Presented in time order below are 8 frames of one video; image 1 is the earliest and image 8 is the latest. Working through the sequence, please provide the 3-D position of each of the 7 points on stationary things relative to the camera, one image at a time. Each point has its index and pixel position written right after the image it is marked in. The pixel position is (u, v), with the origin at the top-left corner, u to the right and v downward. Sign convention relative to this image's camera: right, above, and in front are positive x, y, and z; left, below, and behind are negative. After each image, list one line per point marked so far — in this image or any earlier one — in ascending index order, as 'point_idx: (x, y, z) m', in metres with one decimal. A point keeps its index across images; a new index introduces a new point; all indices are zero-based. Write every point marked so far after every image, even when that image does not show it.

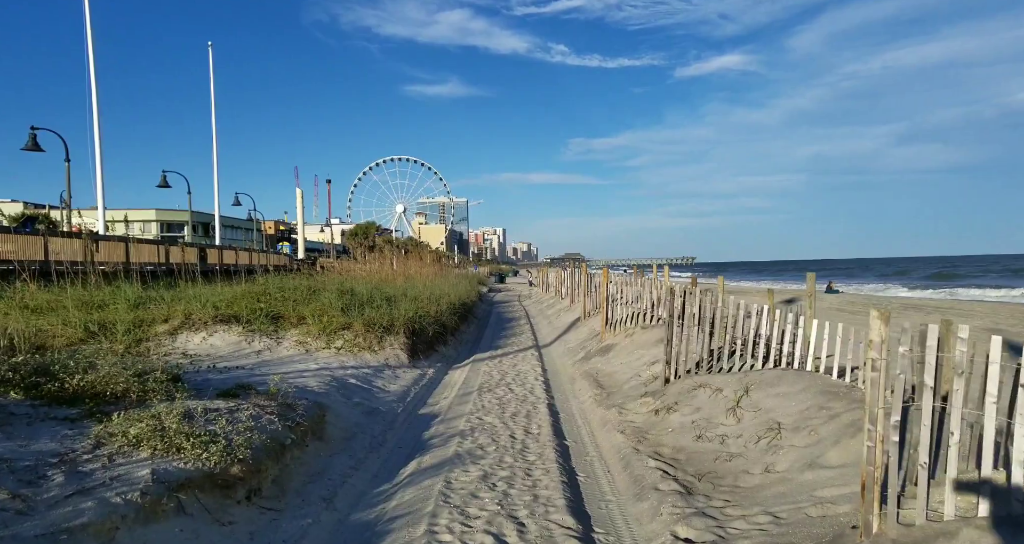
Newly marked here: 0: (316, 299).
0: (-3.8, -0.5, +10.6) m
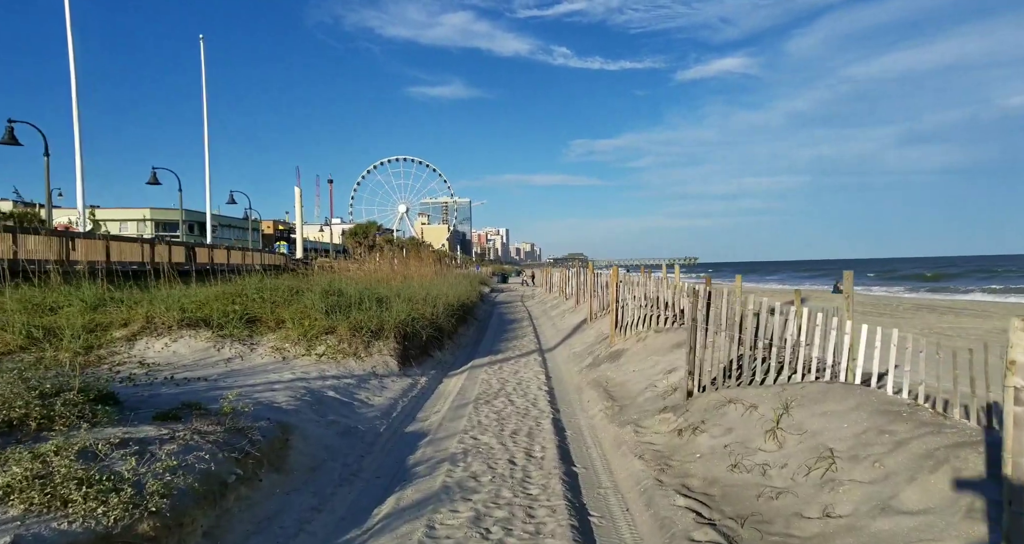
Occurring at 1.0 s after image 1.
0: (-3.8, -0.5, +9.8) m
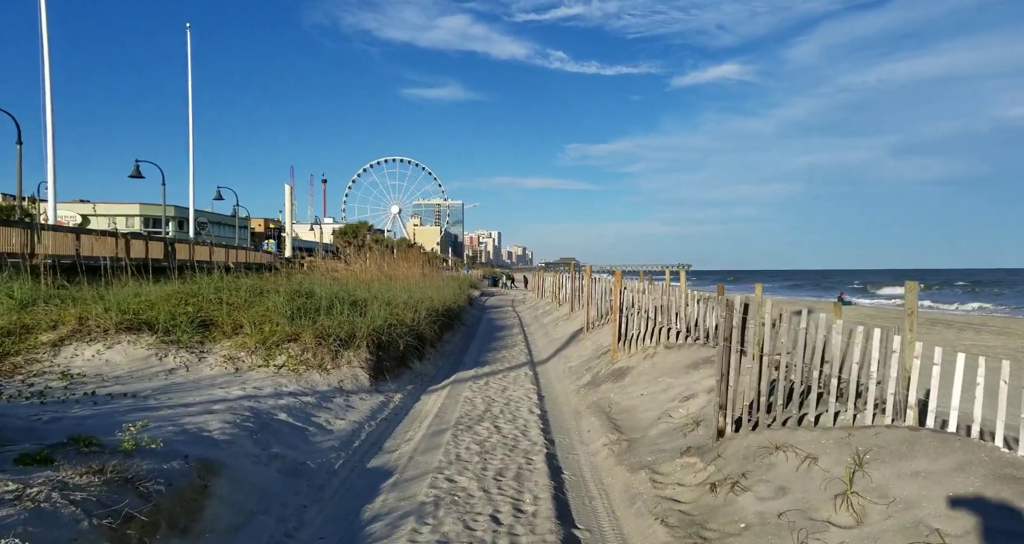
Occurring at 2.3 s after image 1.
0: (-4.0, -0.5, +8.6) m
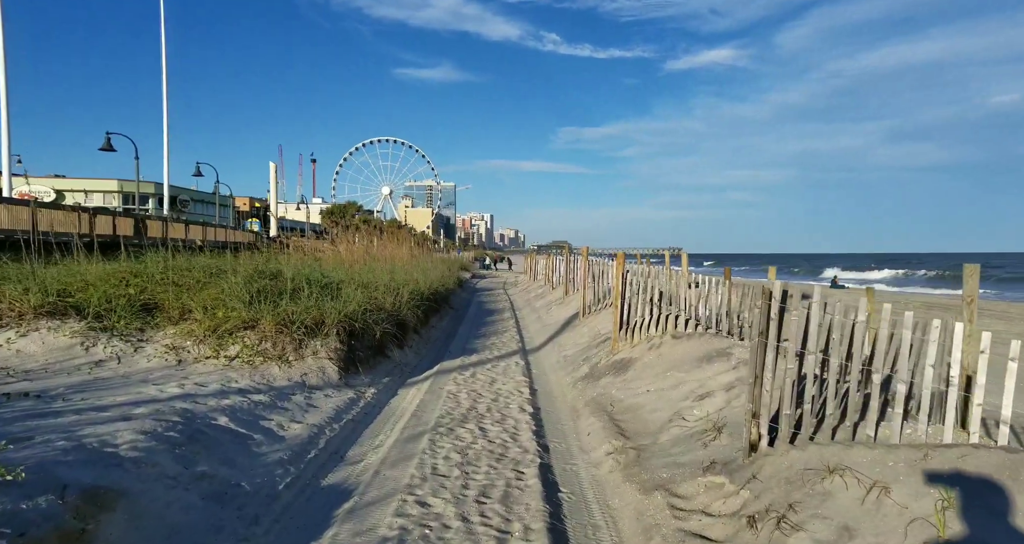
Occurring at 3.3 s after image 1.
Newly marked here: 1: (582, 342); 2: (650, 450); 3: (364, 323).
0: (-4.1, -0.2, +7.6) m
1: (+1.2, -1.2, +9.4) m
2: (+1.2, -1.5, +4.6) m
3: (-2.1, -0.7, +7.9) m
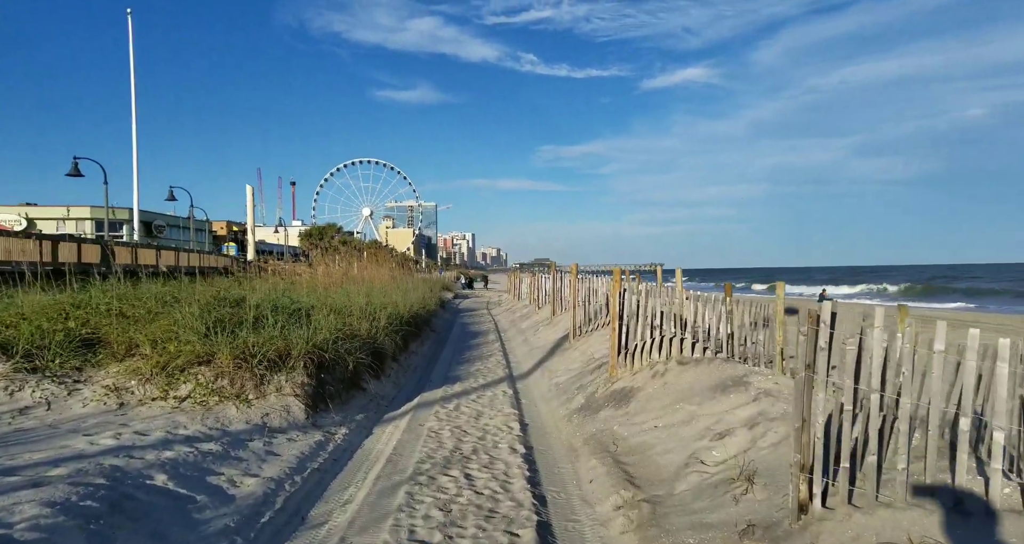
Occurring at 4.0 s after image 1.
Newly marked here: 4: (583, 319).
0: (-4.3, -0.5, +6.8) m
1: (+1.0, -1.5, +8.7) m
2: (+1.1, -1.6, +4.0) m
3: (-2.3, -1.1, +7.2) m
4: (+1.4, -0.9, +11.0) m
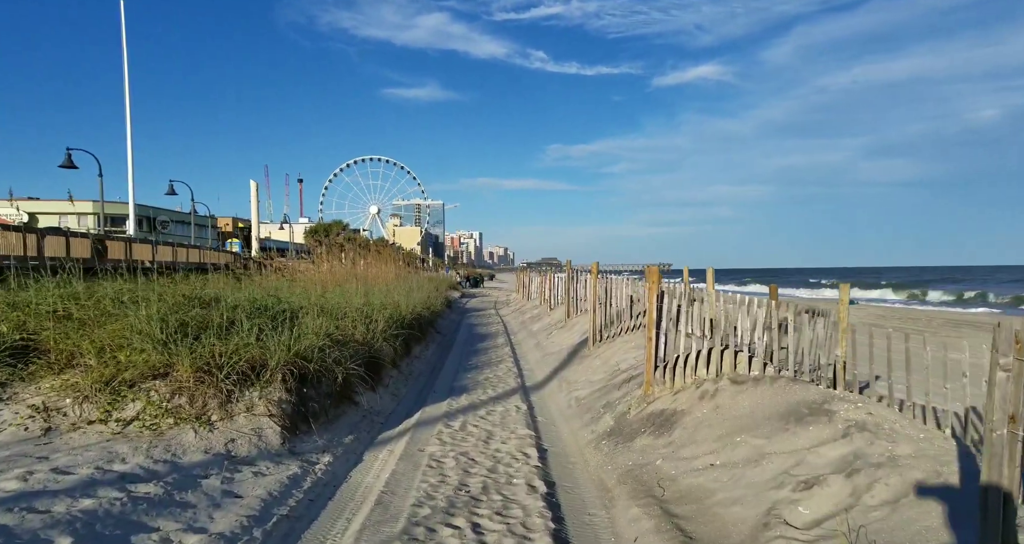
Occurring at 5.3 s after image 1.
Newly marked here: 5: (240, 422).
0: (-4.1, -0.5, +5.8) m
1: (+1.2, -1.5, +7.7) m
2: (+1.2, -1.6, +2.9) m
3: (-2.1, -1.0, +6.2) m
4: (+1.6, -0.9, +9.9) m
5: (-2.5, -1.3, +5.0) m
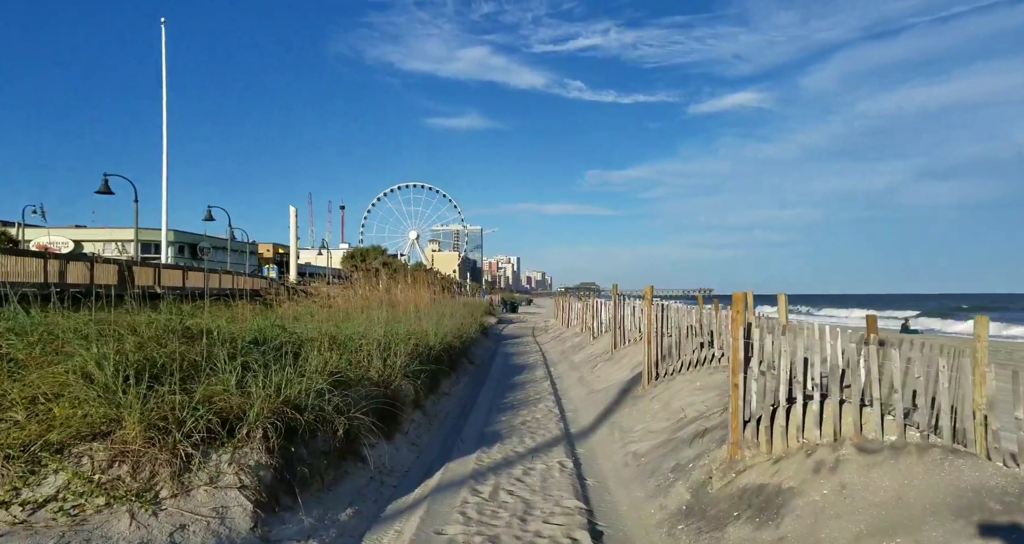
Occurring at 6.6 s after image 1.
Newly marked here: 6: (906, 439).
0: (-3.8, -0.7, +4.8) m
1: (+1.7, -1.8, +6.3) m
2: (+1.4, -1.7, +1.5) m
3: (-1.8, -1.3, +5.1) m
4: (+2.3, -1.3, +8.5) m
5: (-2.1, -1.5, +3.9) m
6: (+2.6, -1.1, +3.7) m
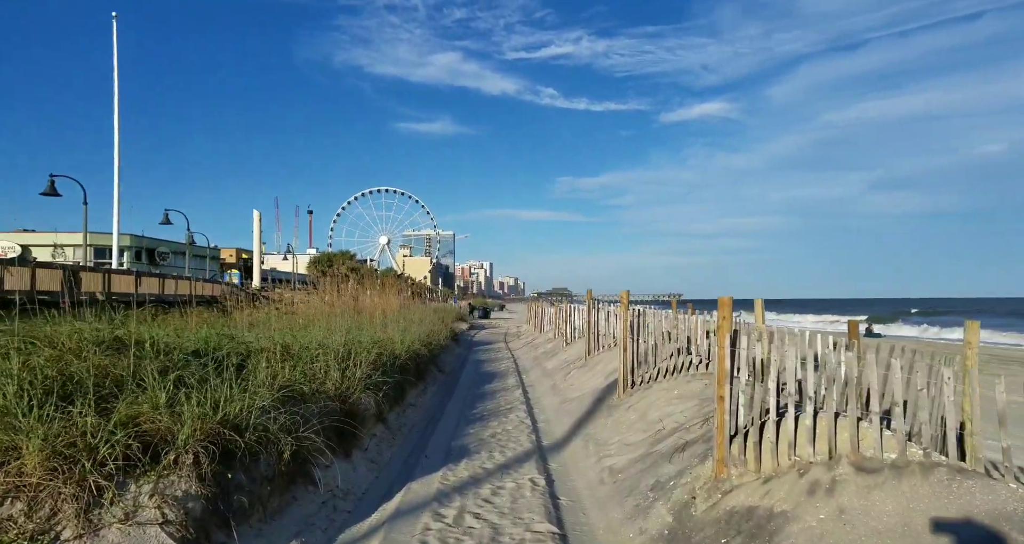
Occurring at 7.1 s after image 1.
0: (-4.0, -0.7, +4.2) m
1: (+1.3, -1.8, +5.9) m
2: (+1.3, -1.7, +1.2) m
3: (-2.0, -1.3, +4.5) m
4: (+1.8, -1.4, +8.2) m
5: (-2.4, -1.6, +3.3) m
6: (+2.4, -1.1, +3.4) m
